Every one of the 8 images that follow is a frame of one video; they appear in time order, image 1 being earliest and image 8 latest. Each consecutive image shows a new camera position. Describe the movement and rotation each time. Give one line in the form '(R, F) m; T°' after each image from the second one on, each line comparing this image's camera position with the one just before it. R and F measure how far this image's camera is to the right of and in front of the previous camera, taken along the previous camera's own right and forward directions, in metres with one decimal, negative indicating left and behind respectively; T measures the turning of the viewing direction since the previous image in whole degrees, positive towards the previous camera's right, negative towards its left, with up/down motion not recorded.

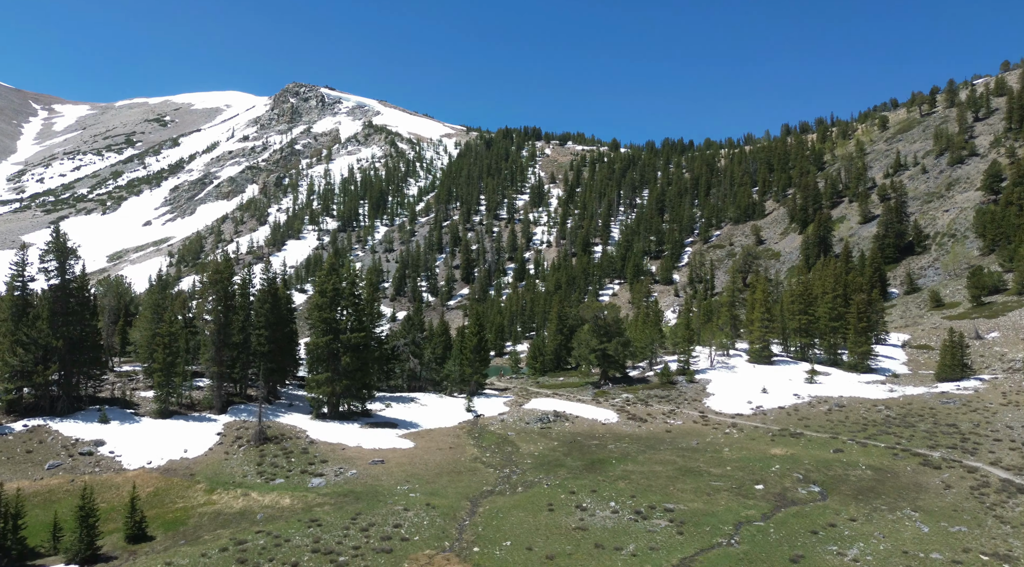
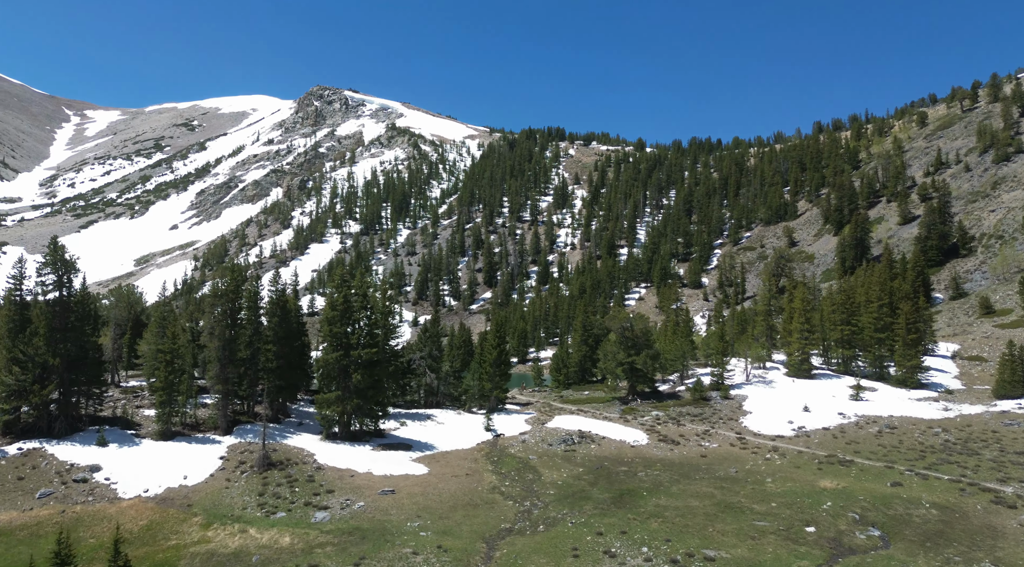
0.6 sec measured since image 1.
(+0.3, +5.0) m; -2°
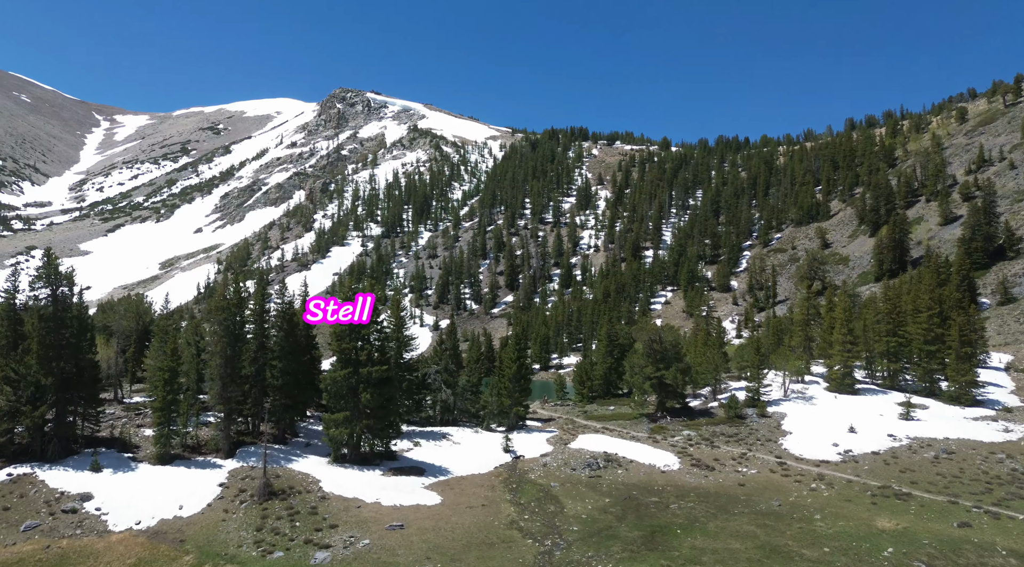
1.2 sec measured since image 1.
(+0.3, +5.0) m; -2°
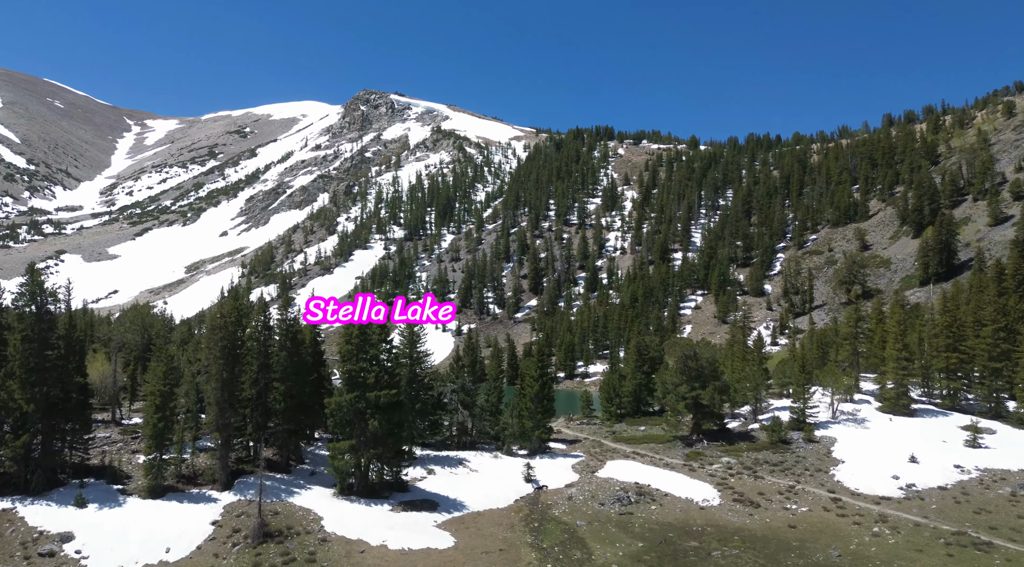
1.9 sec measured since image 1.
(+0.4, +6.1) m; -2°
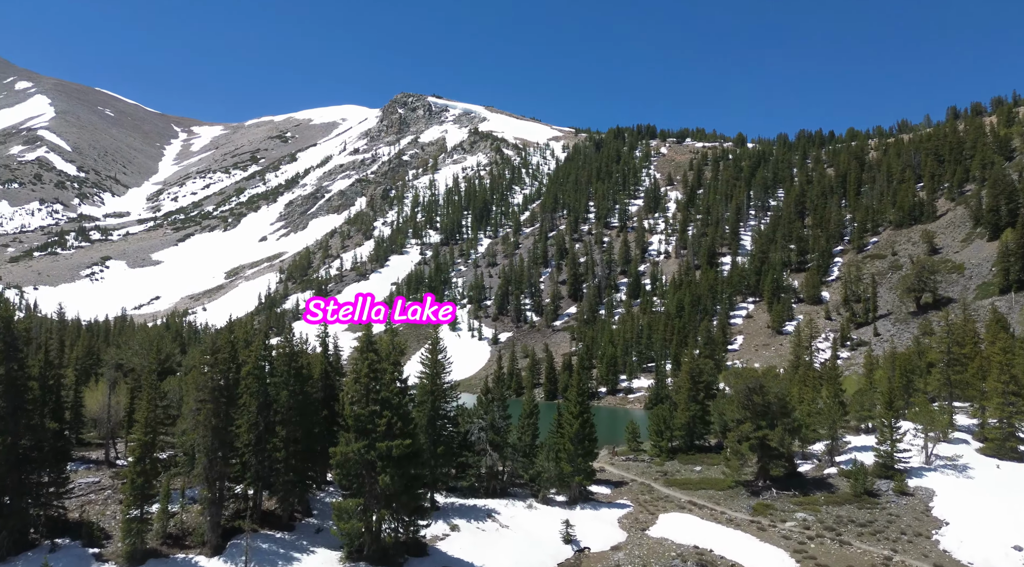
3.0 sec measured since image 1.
(+0.4, +9.6) m; -3°
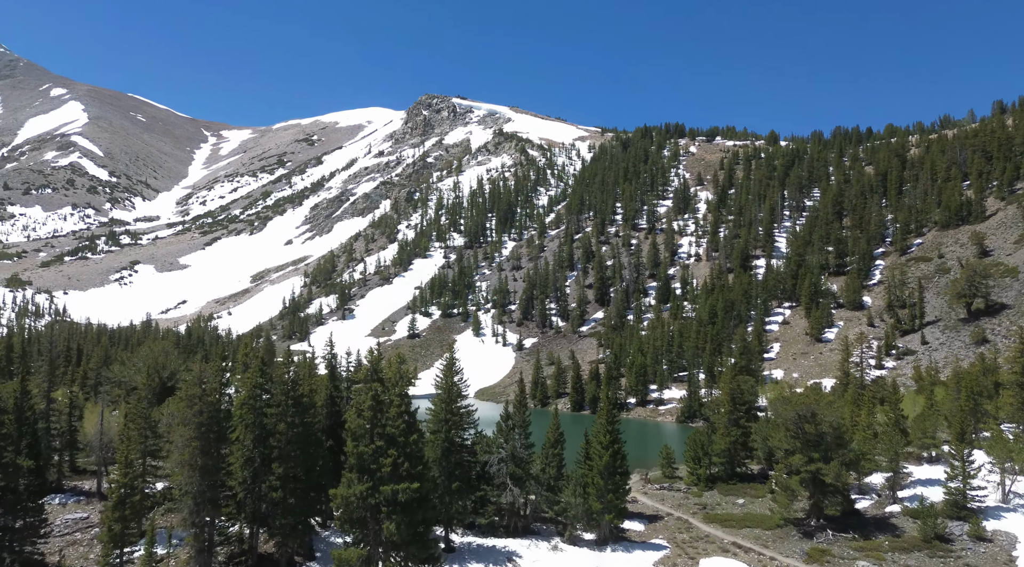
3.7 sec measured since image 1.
(+0.3, +6.3) m; -2°
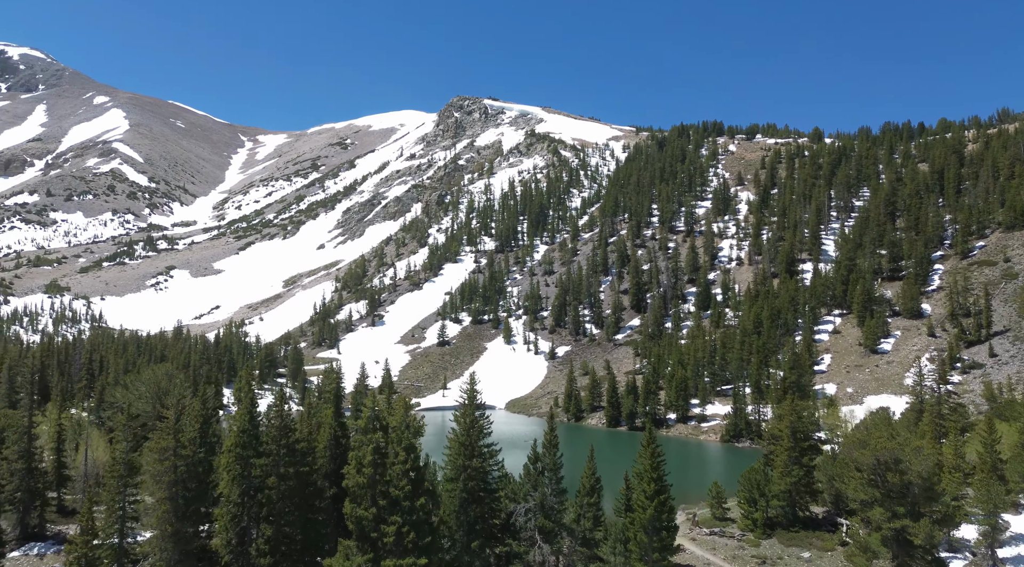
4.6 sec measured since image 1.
(+0.4, +8.2) m; -2°
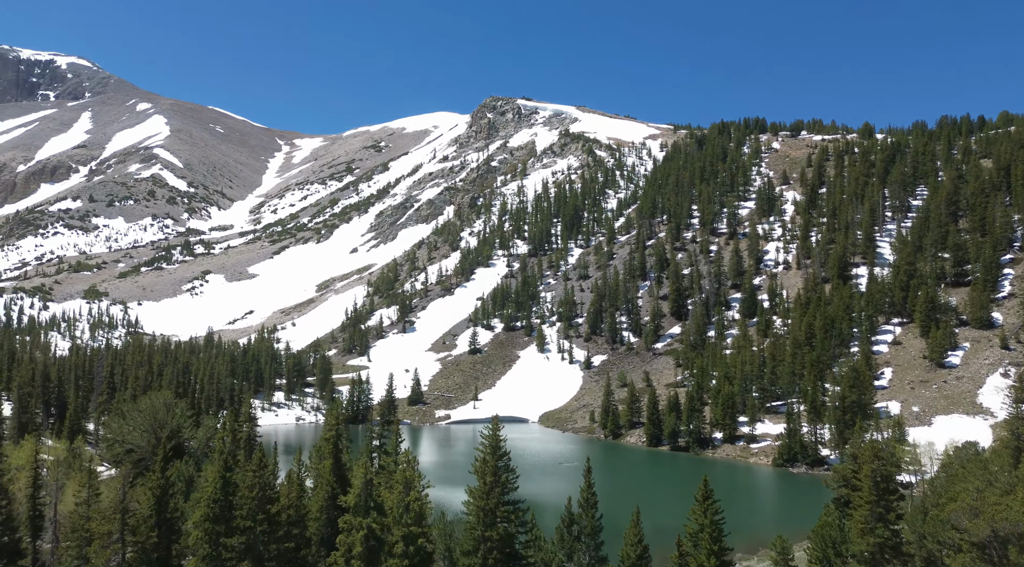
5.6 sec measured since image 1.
(+0.3, +9.1) m; -2°
